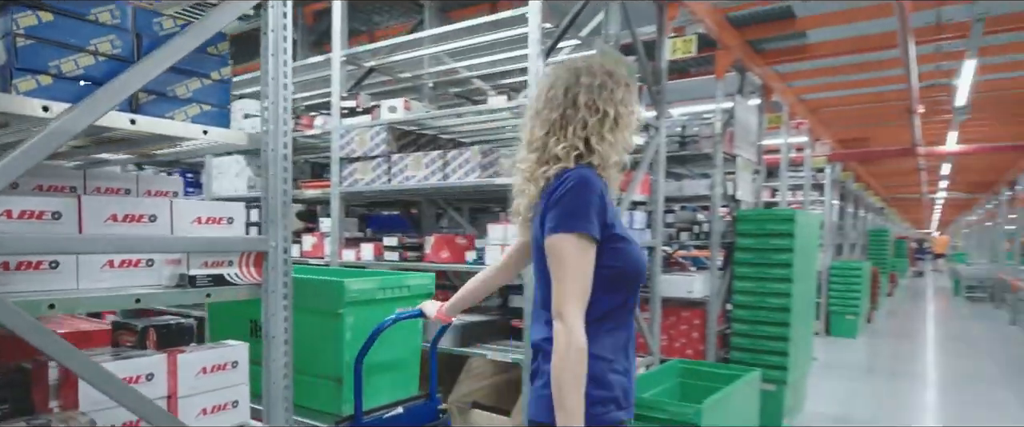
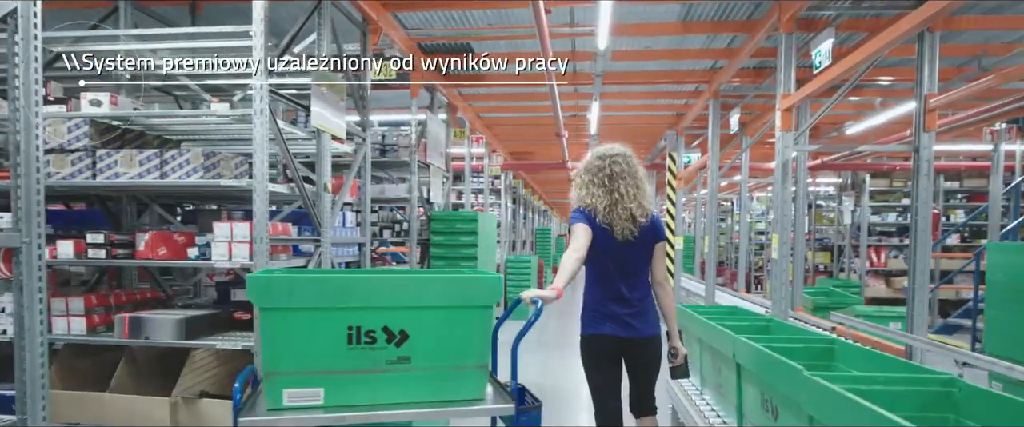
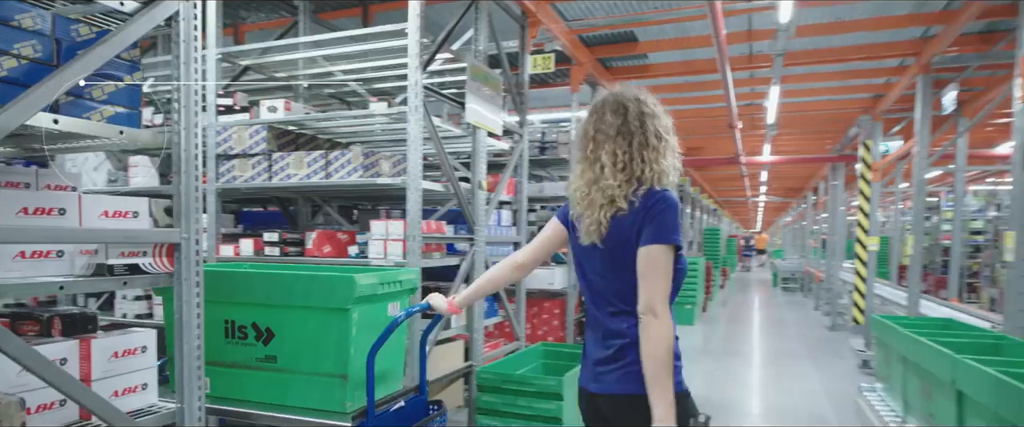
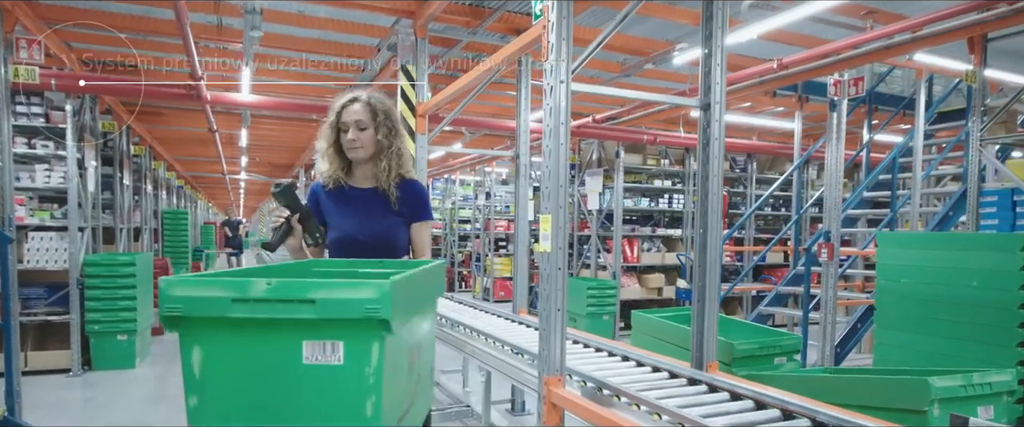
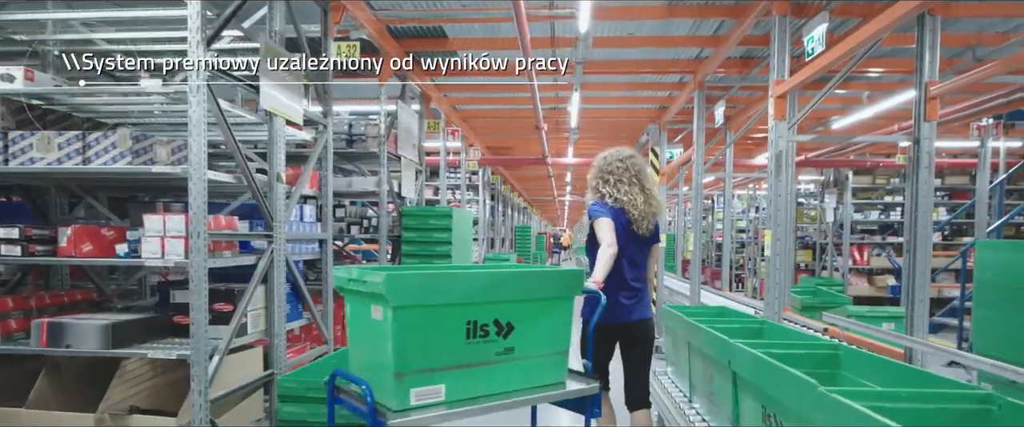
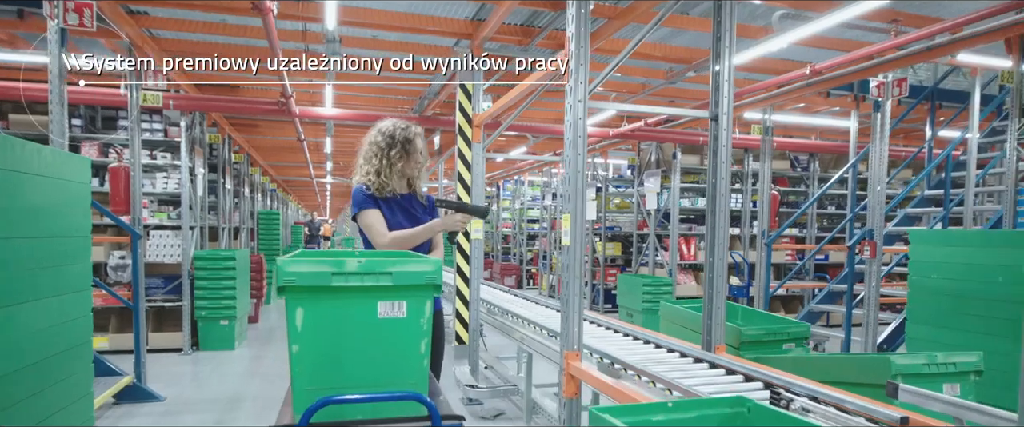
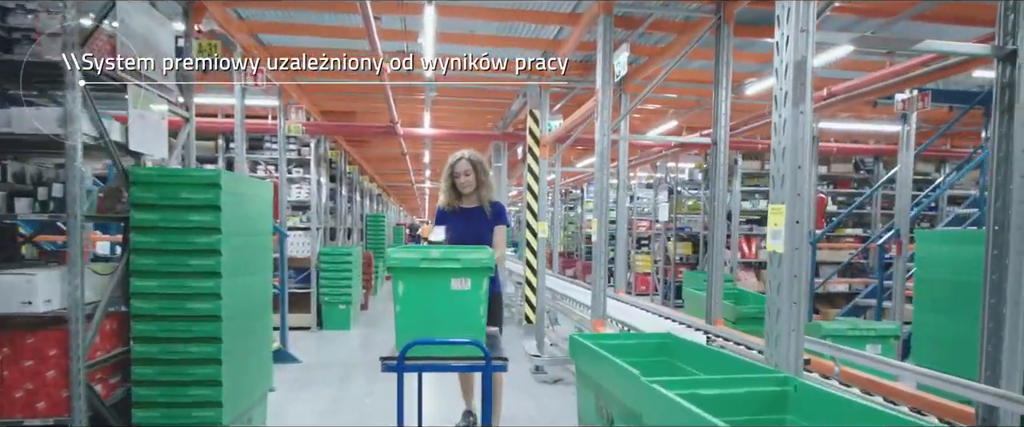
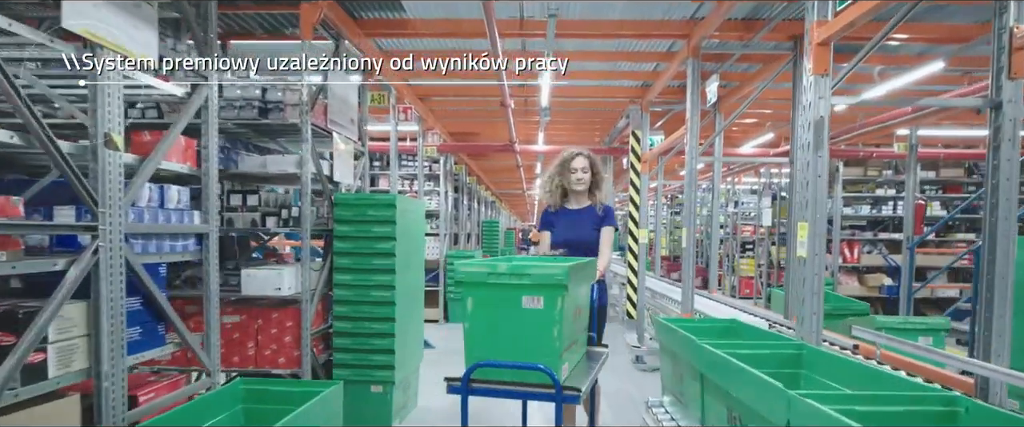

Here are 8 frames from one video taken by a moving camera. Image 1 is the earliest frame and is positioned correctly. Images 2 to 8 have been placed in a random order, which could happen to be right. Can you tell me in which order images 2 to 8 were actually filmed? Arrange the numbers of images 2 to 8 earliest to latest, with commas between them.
3, 2, 5, 8, 7, 6, 4
